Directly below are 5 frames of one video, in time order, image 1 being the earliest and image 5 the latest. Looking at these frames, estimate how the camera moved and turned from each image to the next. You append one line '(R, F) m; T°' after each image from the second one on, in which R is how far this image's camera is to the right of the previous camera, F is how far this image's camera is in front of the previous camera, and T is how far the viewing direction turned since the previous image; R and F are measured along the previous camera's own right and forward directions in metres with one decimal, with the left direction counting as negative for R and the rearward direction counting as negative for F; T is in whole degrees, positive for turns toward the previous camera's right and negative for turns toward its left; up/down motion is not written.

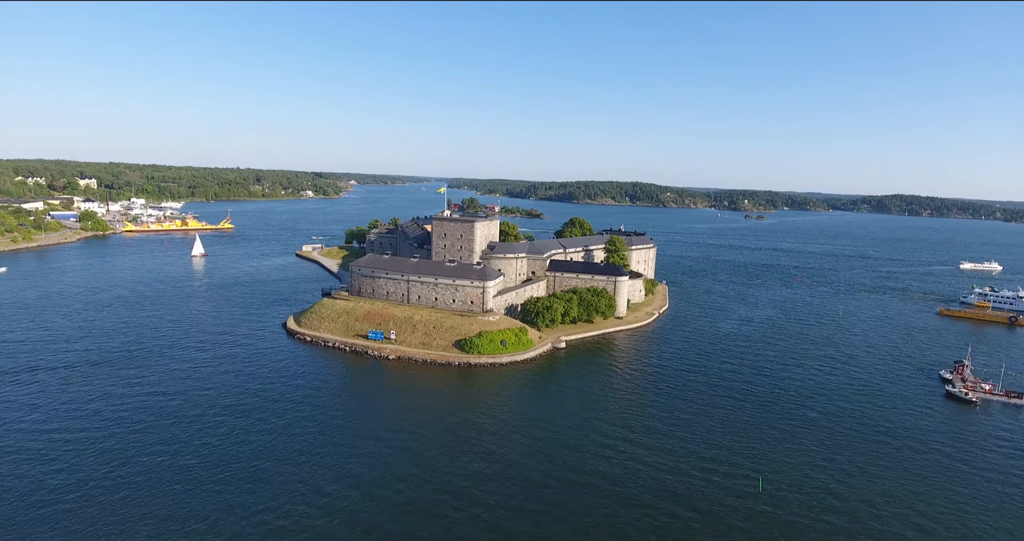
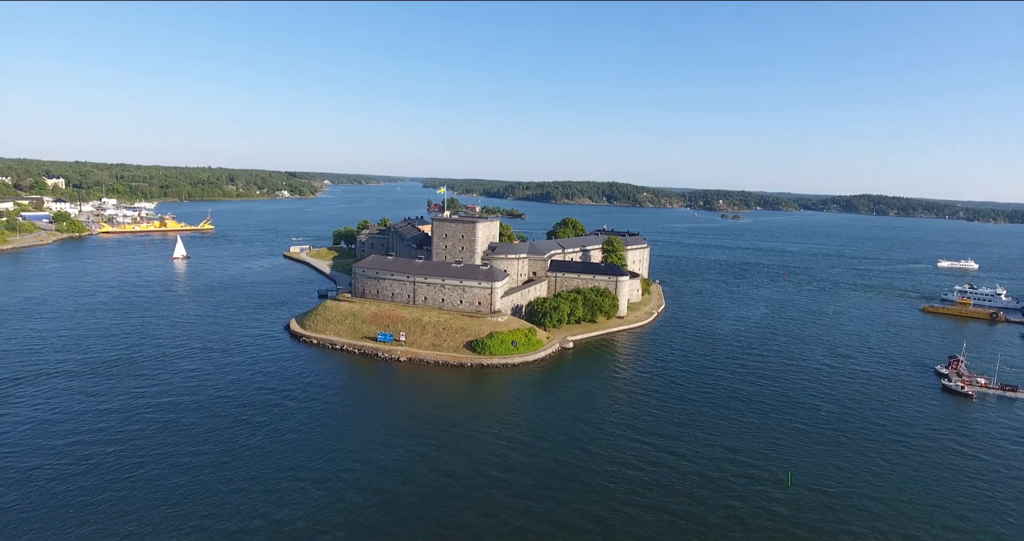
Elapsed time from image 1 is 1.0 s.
(-1.9, -0.1) m; +2°
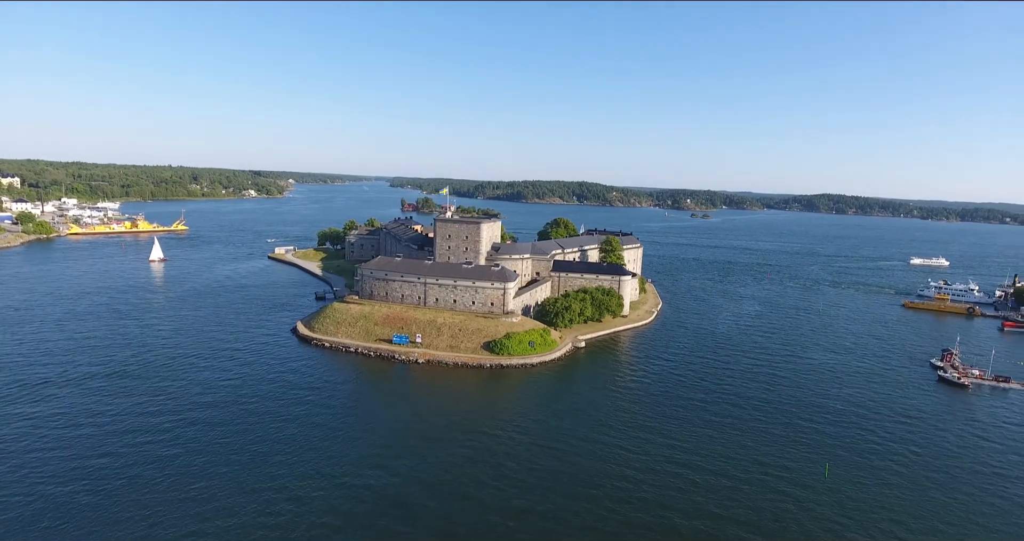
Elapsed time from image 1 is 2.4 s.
(-2.7, -0.1) m; +3°
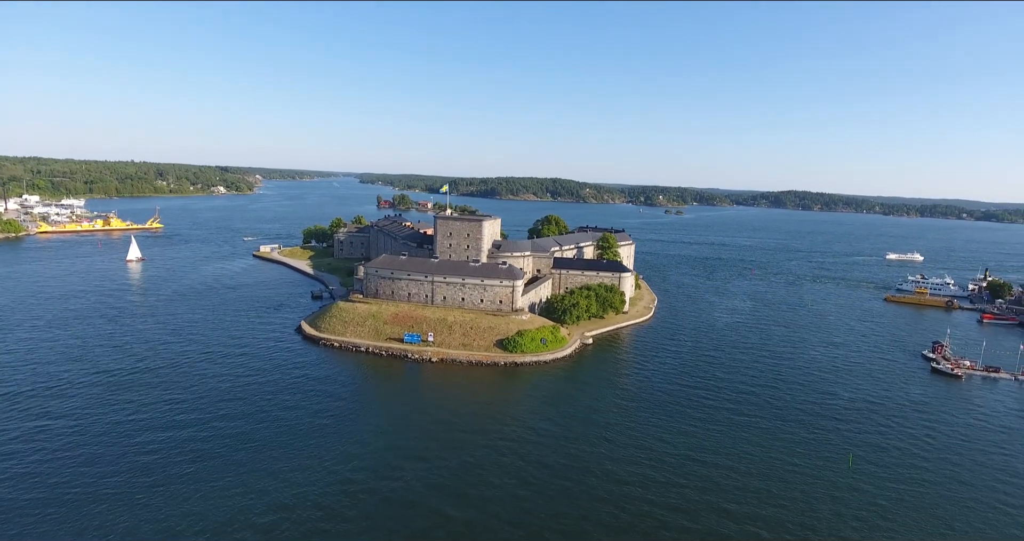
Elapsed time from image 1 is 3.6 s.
(-2.2, -0.1) m; +3°
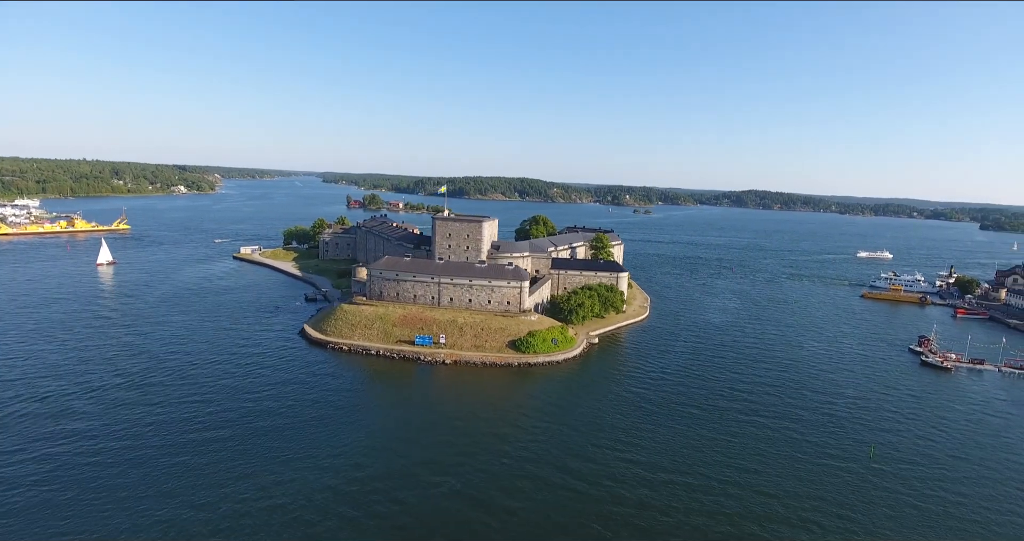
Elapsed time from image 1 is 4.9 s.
(-2.5, -0.1) m; +3°
